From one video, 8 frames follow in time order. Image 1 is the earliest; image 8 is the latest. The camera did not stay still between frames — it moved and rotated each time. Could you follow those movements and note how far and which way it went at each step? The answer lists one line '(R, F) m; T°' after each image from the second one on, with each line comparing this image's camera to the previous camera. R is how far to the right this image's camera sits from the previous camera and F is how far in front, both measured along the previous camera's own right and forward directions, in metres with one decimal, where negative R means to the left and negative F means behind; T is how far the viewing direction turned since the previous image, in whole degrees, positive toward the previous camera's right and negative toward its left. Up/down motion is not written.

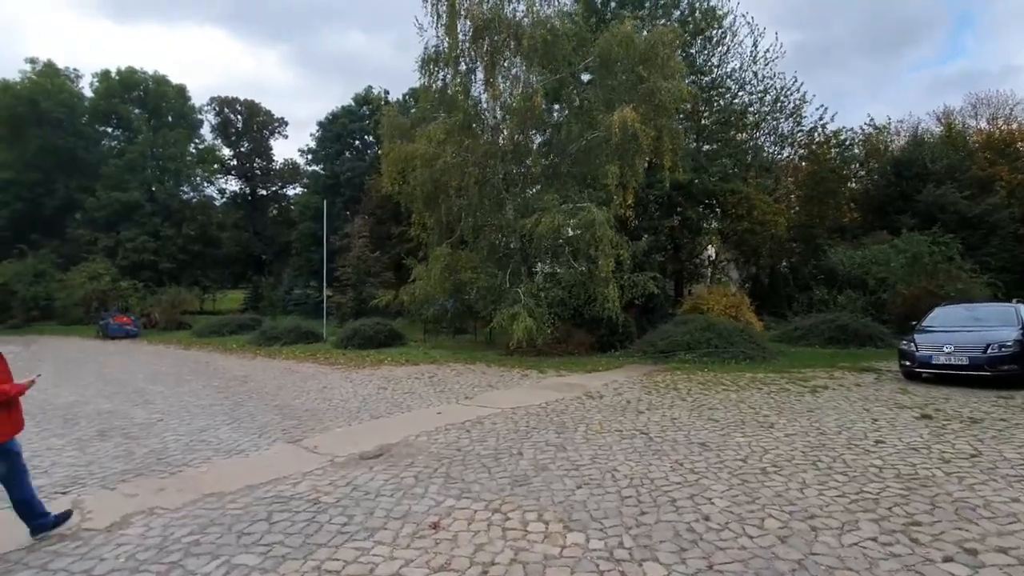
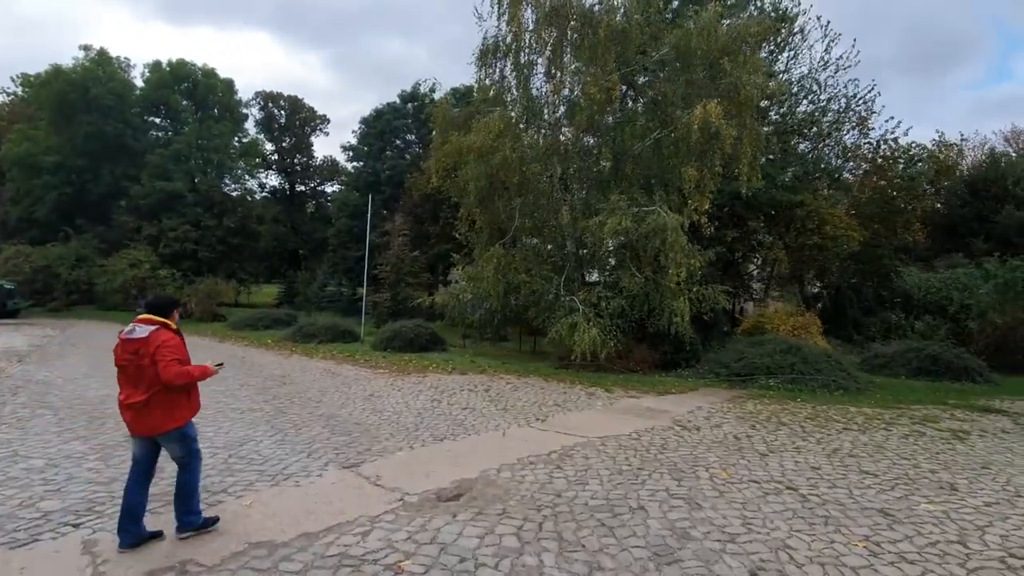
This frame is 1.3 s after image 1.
(-1.0, +1.3) m; -3°
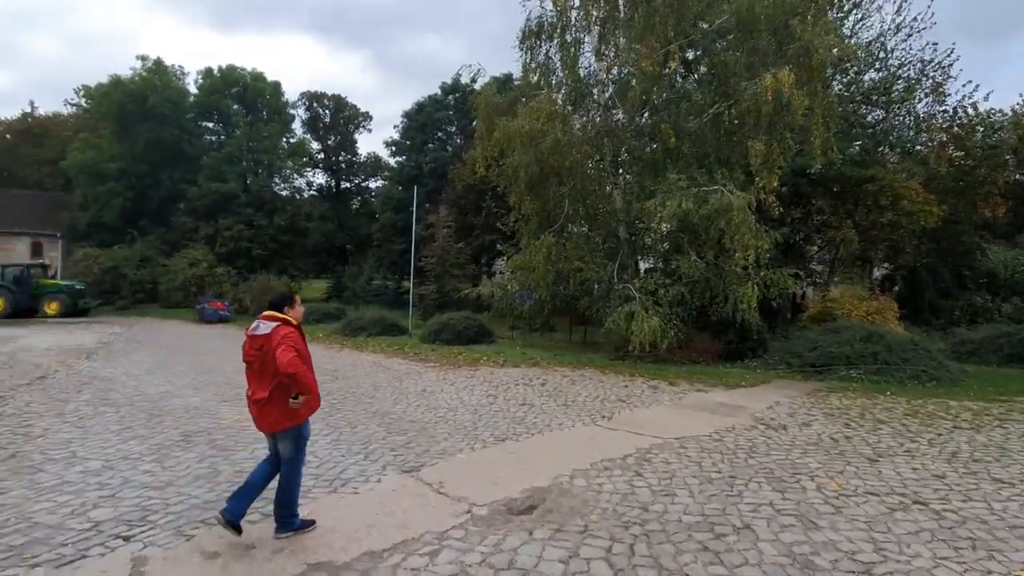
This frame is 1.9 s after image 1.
(-0.3, +0.6) m; -5°
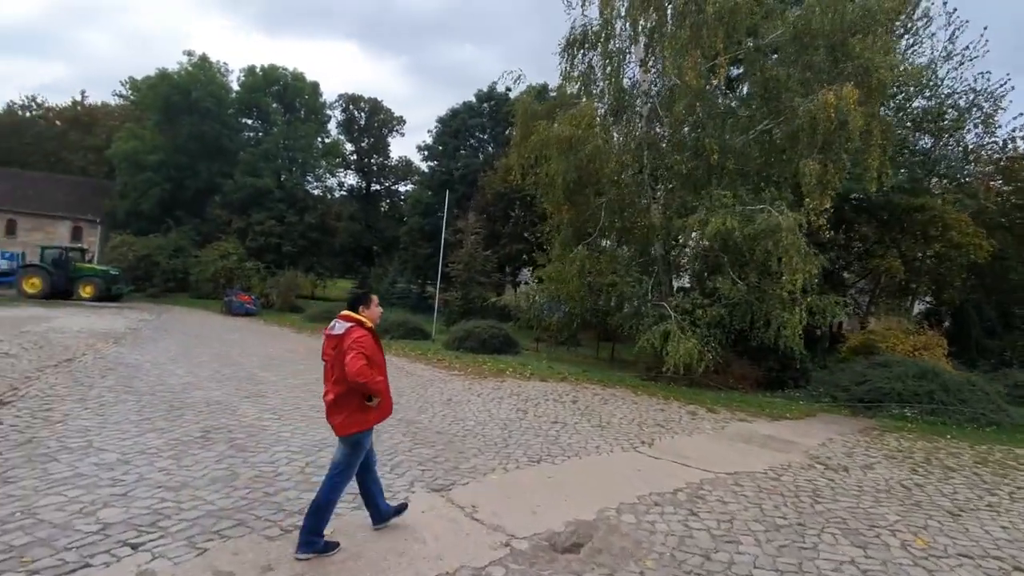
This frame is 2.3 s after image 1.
(-0.3, +0.4) m; -2°
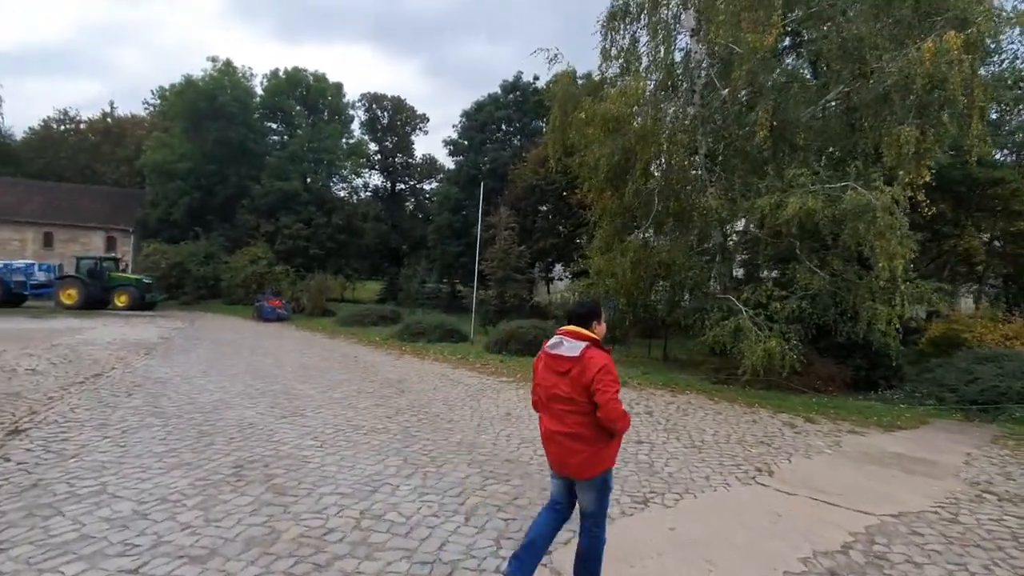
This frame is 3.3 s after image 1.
(-0.6, +1.2) m; -3°
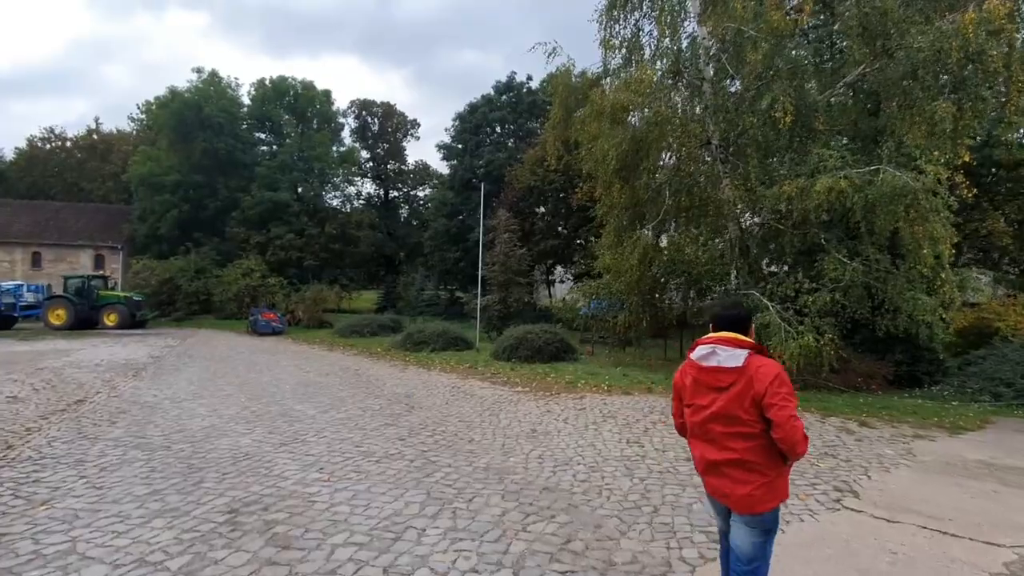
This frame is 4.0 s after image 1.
(-0.4, +0.8) m; +1°
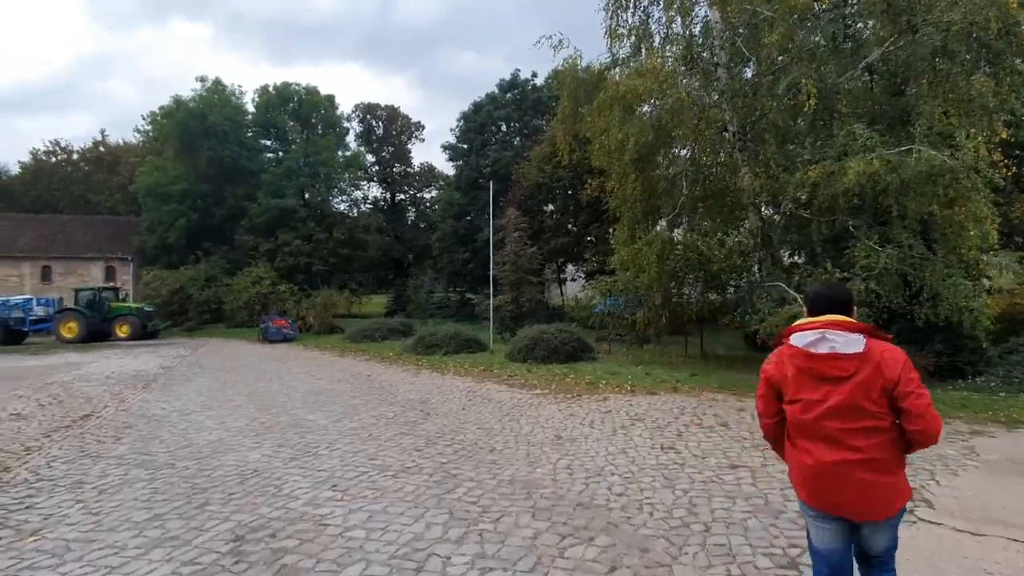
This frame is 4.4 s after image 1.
(-0.1, +0.5) m; -1°
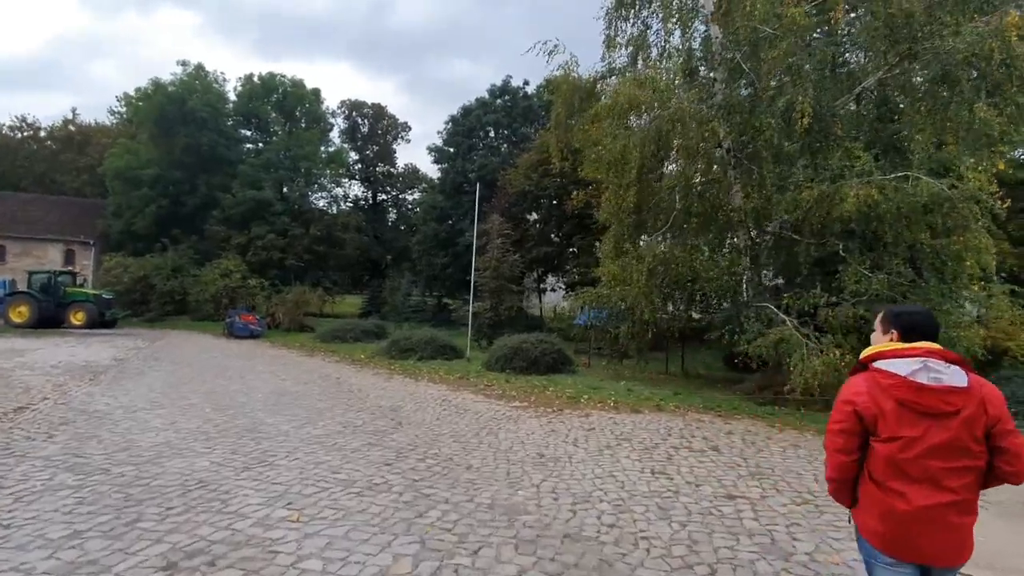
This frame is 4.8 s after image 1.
(-0.1, +0.5) m; +3°
